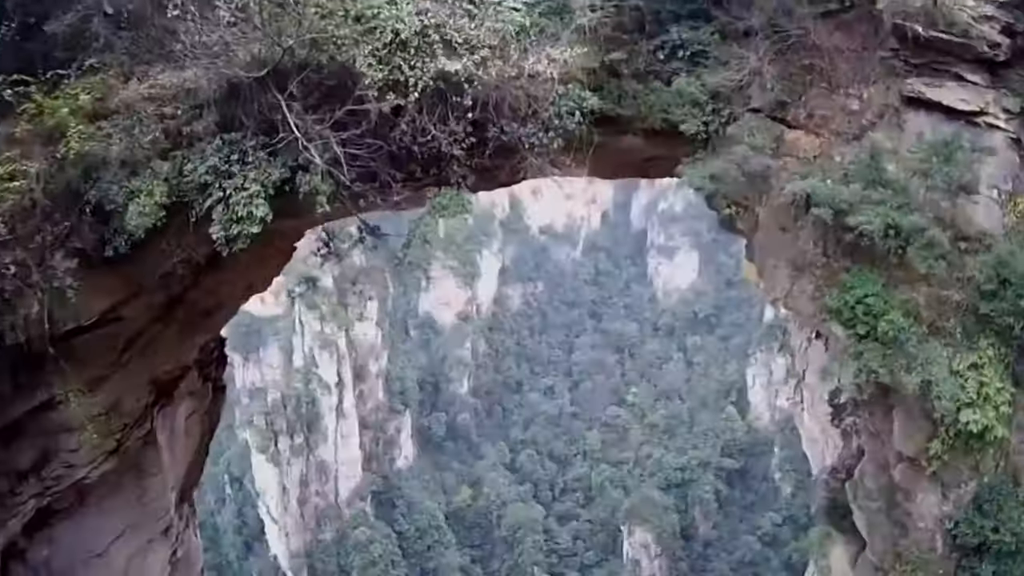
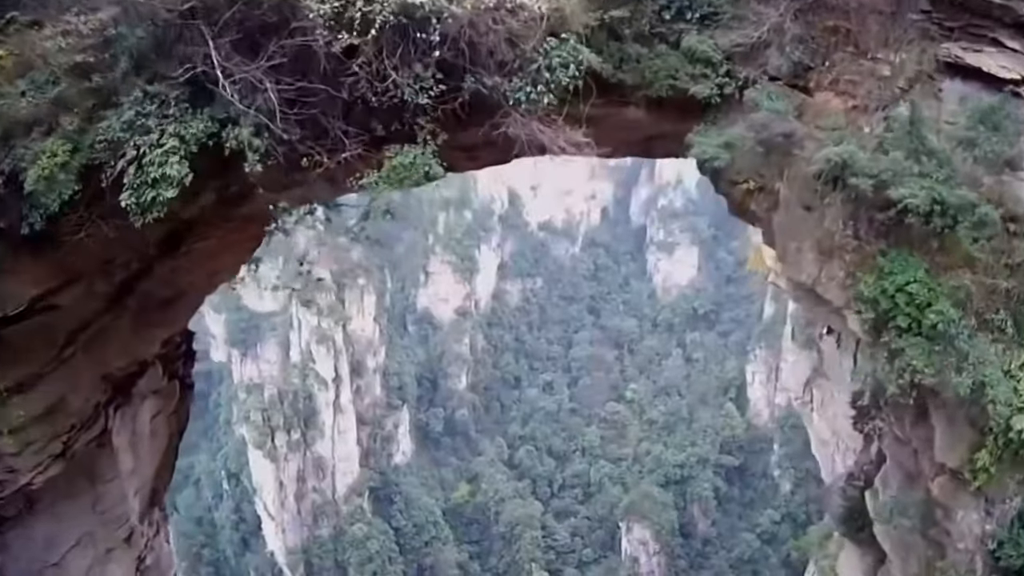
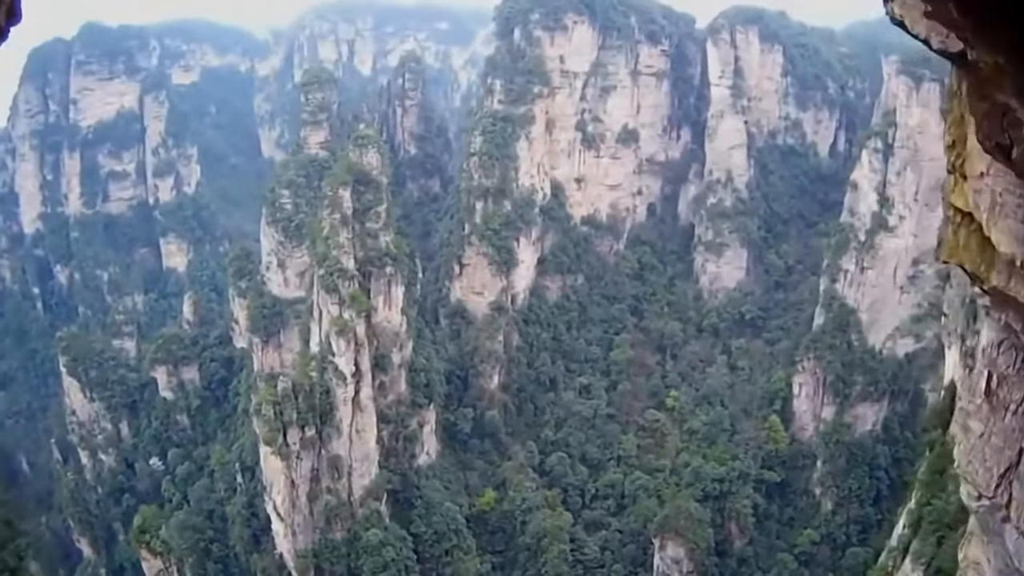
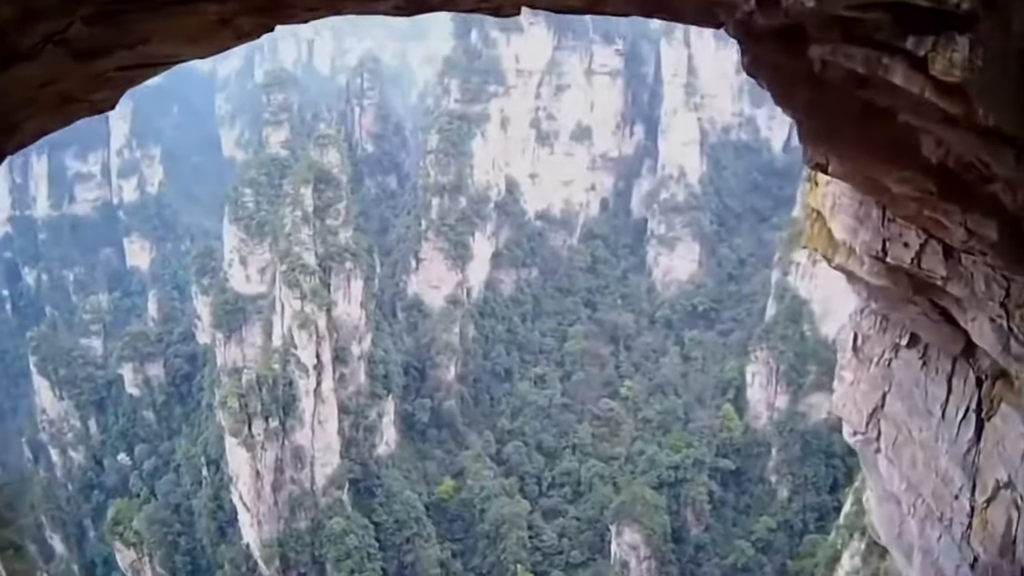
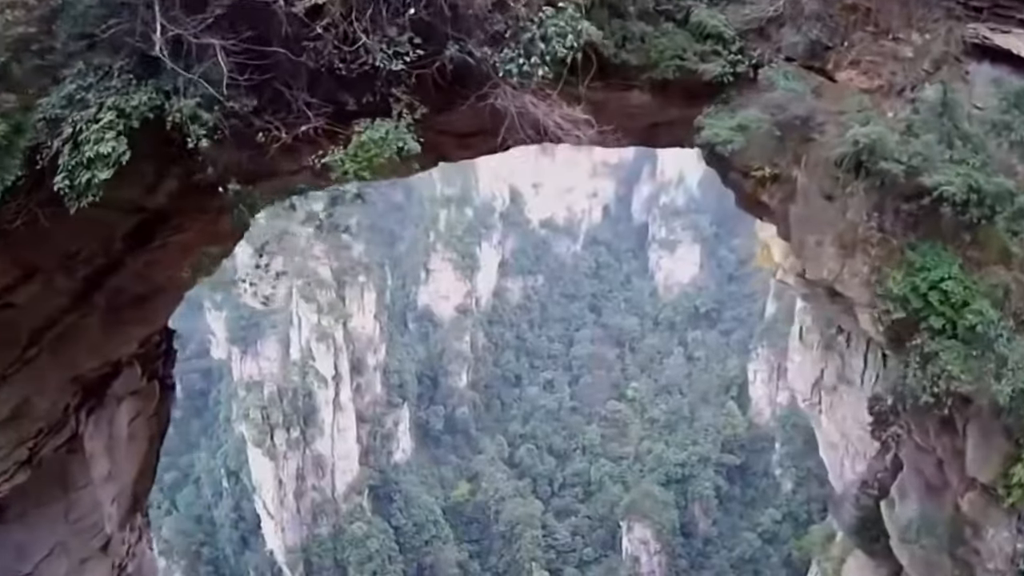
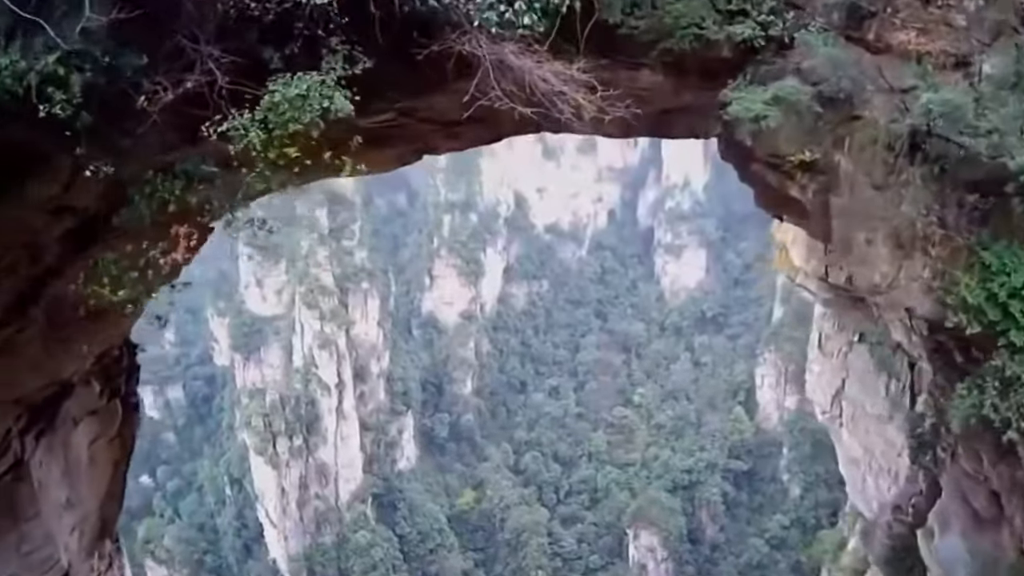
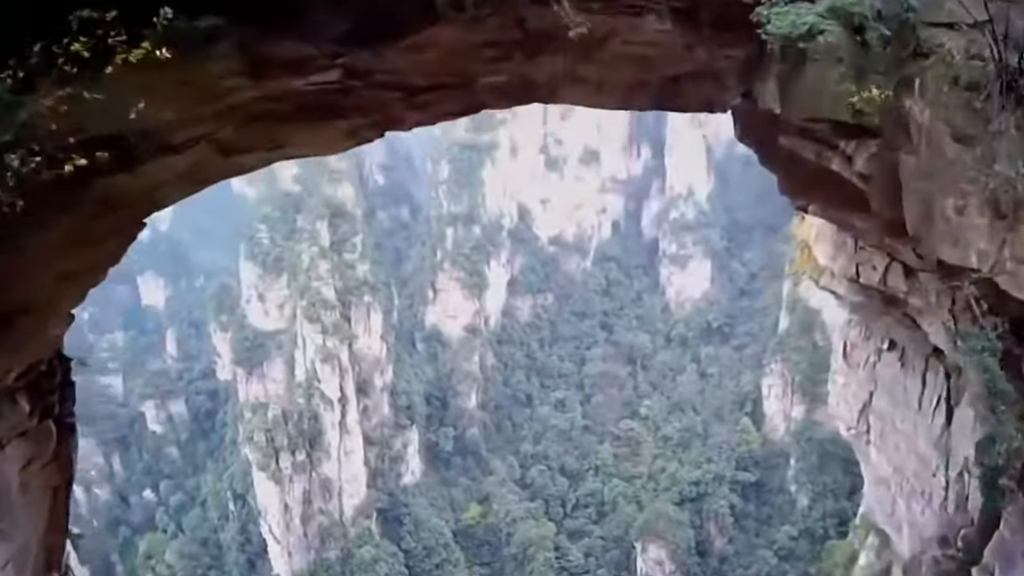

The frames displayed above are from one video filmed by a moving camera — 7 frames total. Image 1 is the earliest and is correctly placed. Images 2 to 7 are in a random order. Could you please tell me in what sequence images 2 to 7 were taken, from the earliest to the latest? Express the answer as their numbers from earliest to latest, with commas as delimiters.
2, 5, 6, 7, 4, 3
